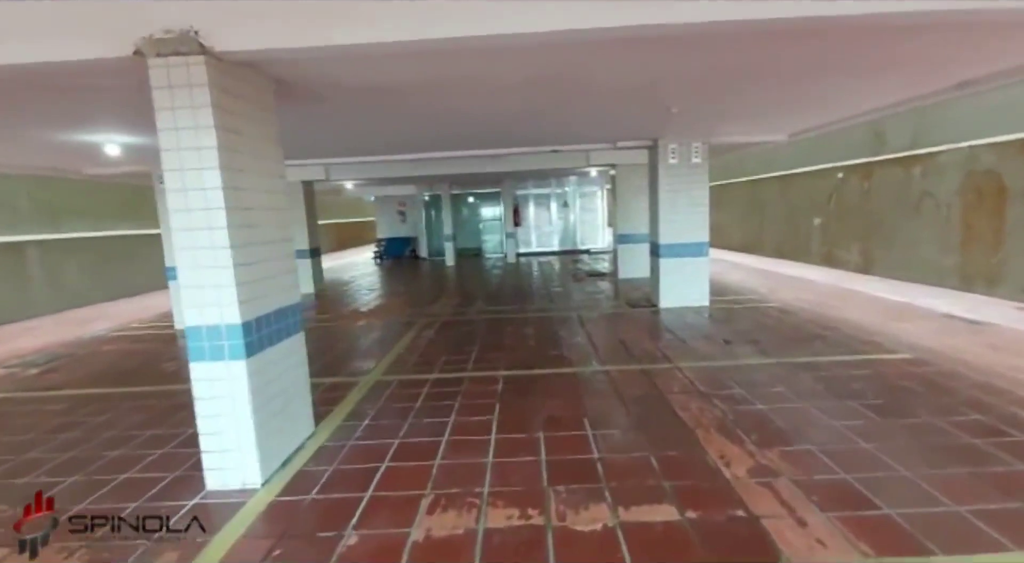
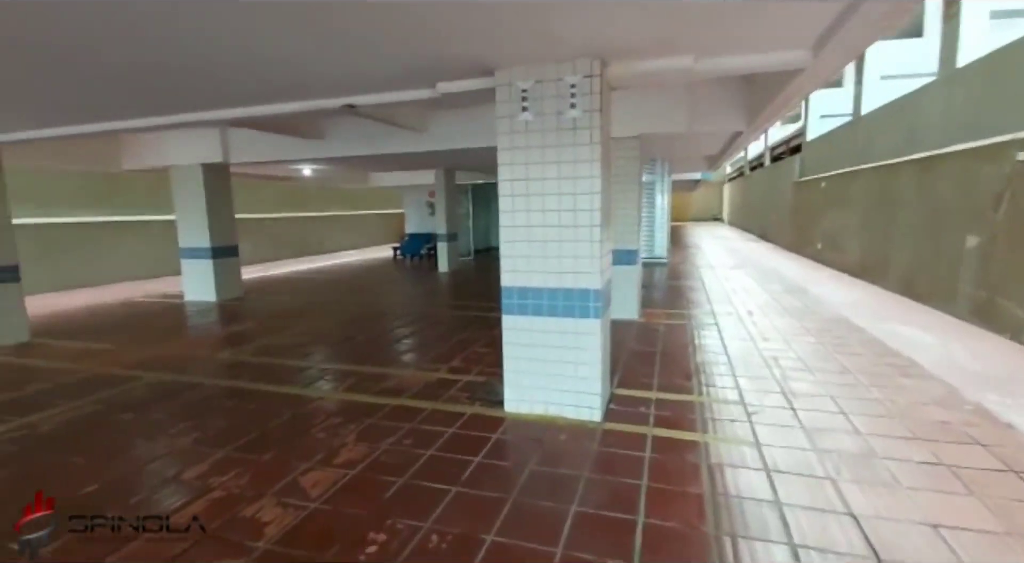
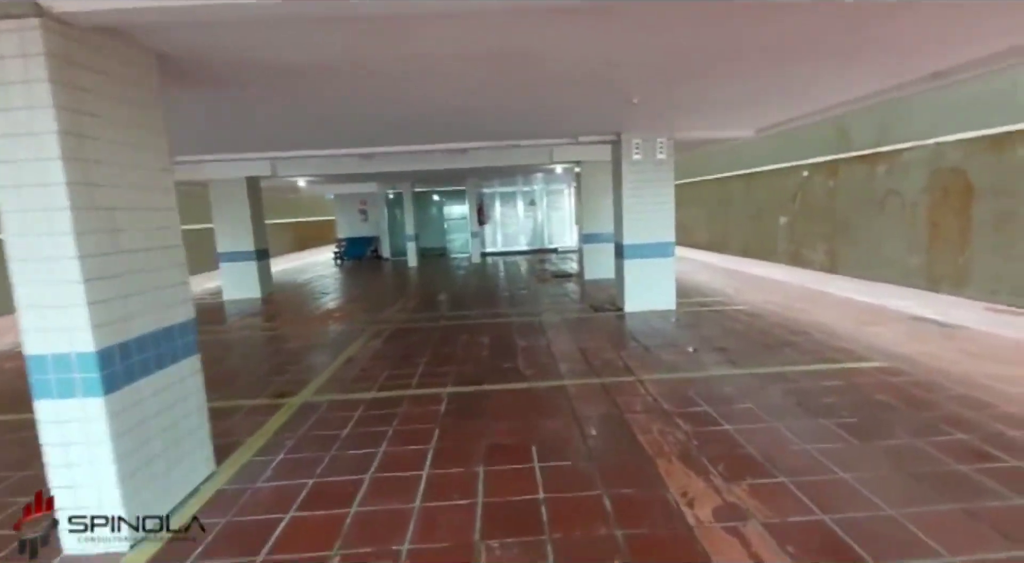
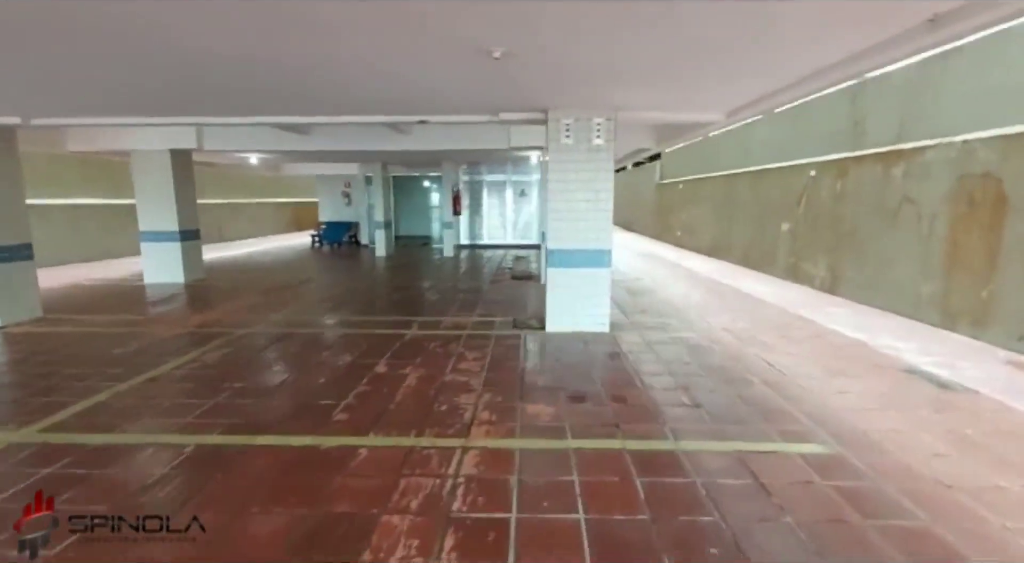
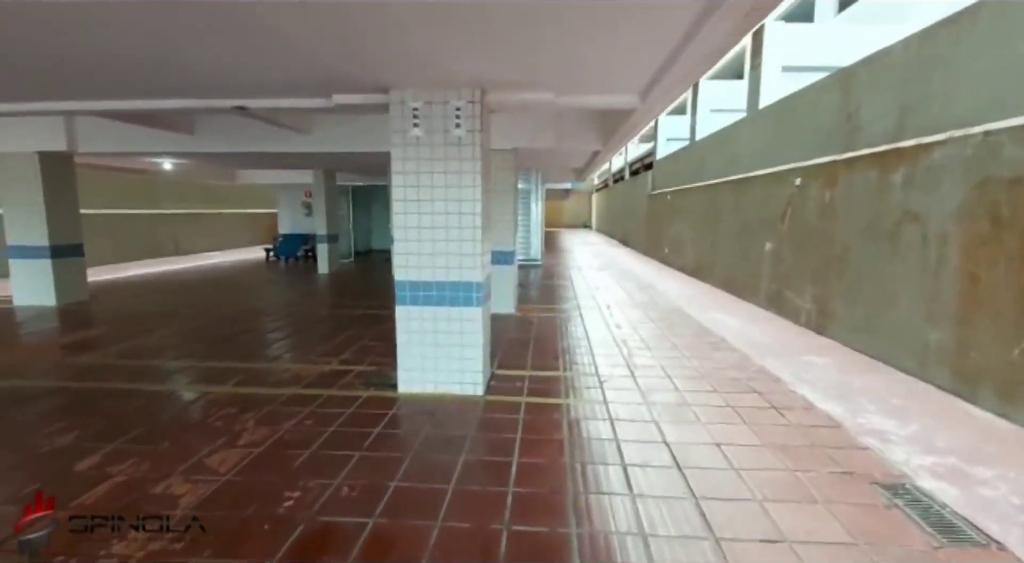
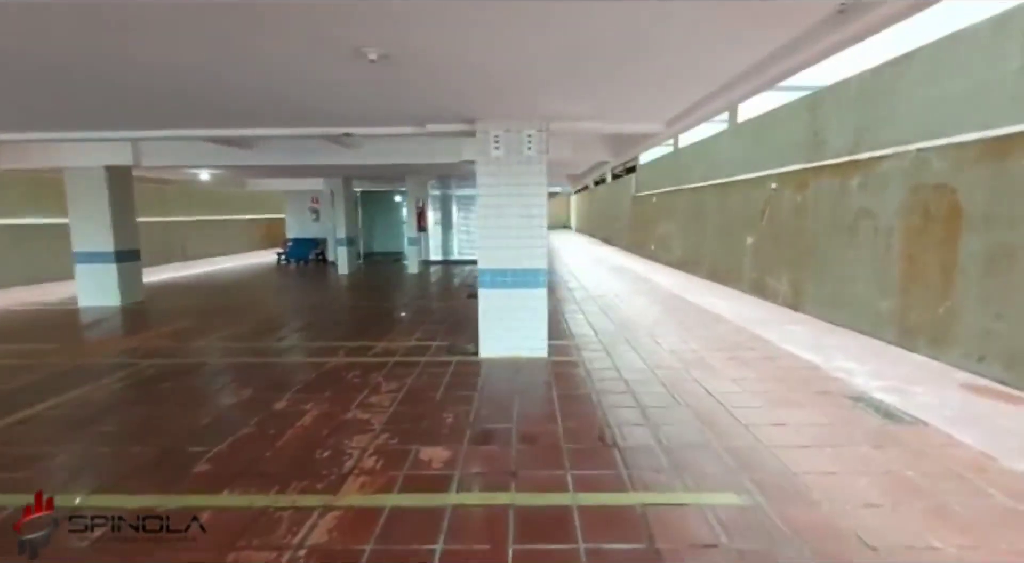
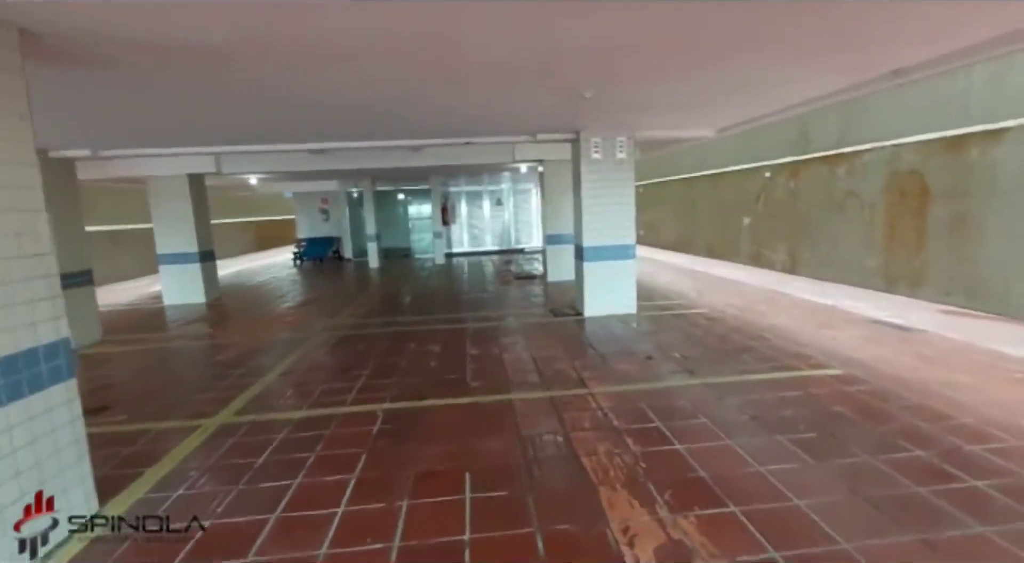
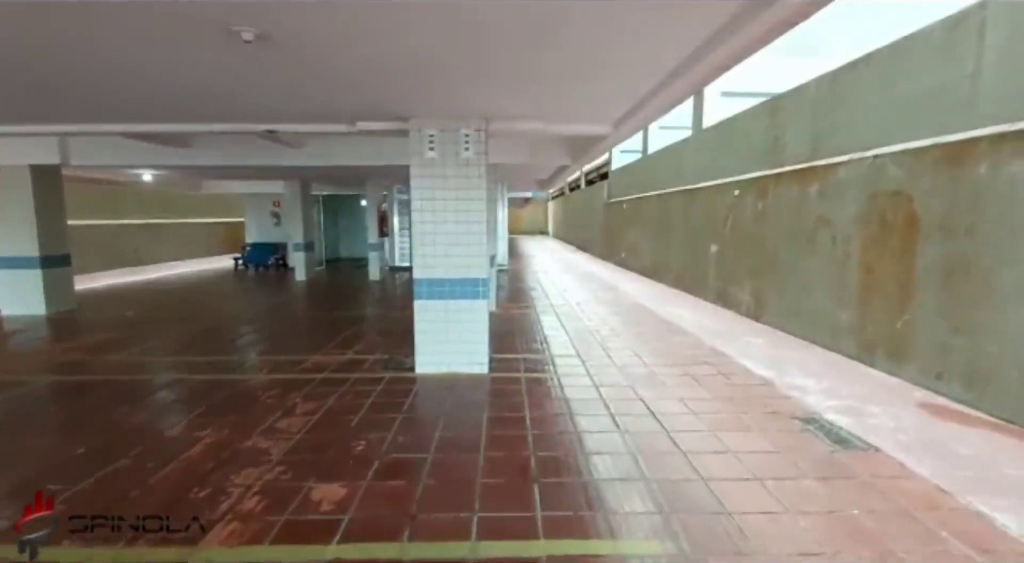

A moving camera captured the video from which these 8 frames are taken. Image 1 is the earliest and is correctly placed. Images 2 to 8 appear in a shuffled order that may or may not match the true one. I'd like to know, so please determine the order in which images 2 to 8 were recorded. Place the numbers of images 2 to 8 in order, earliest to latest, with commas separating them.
3, 7, 4, 6, 8, 5, 2
